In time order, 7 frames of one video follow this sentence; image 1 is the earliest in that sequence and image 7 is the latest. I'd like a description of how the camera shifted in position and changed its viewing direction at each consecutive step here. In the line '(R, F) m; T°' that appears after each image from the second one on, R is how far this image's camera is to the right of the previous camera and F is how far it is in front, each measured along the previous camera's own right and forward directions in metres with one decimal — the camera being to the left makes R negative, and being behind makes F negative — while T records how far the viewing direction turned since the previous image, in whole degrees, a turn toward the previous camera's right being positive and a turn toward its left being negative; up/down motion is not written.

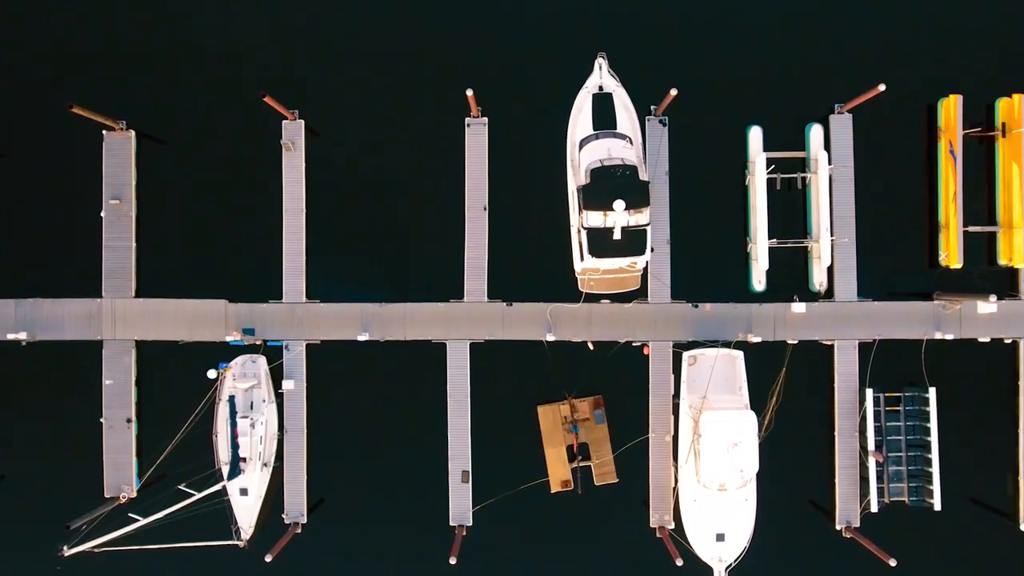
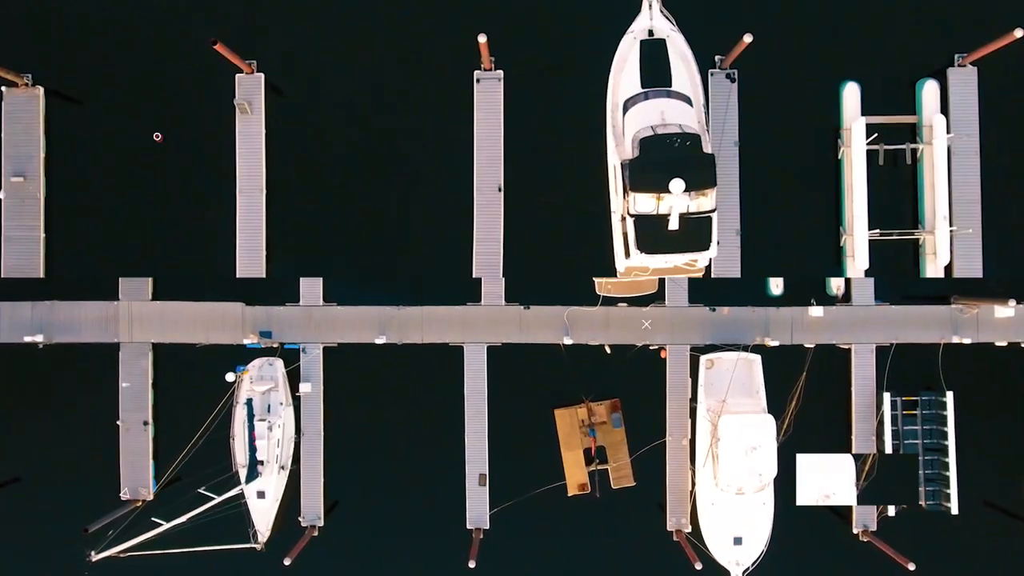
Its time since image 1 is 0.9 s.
(-0.4, 0.0) m; 0°
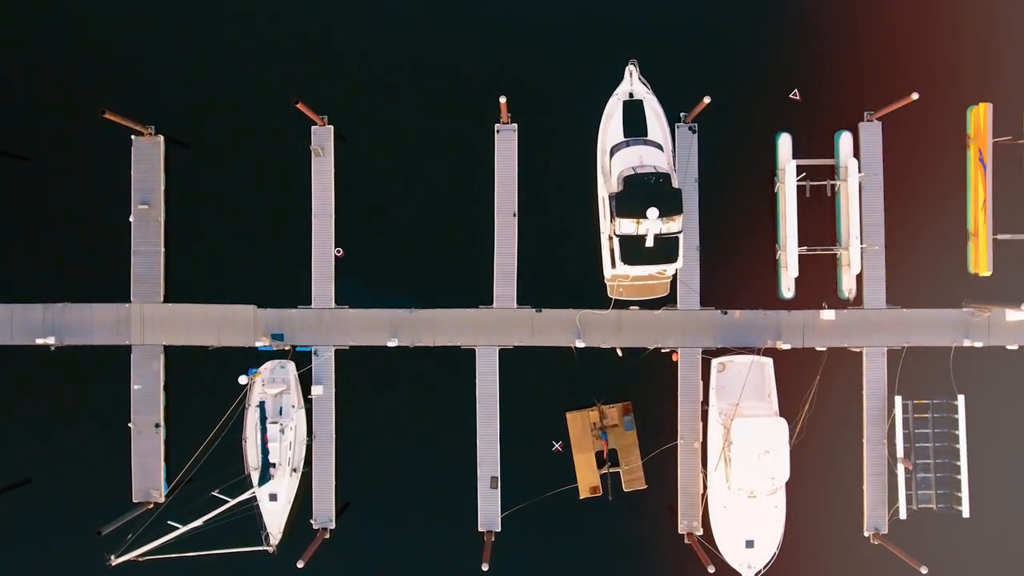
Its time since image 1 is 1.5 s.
(-0.2, 0.0) m; 0°
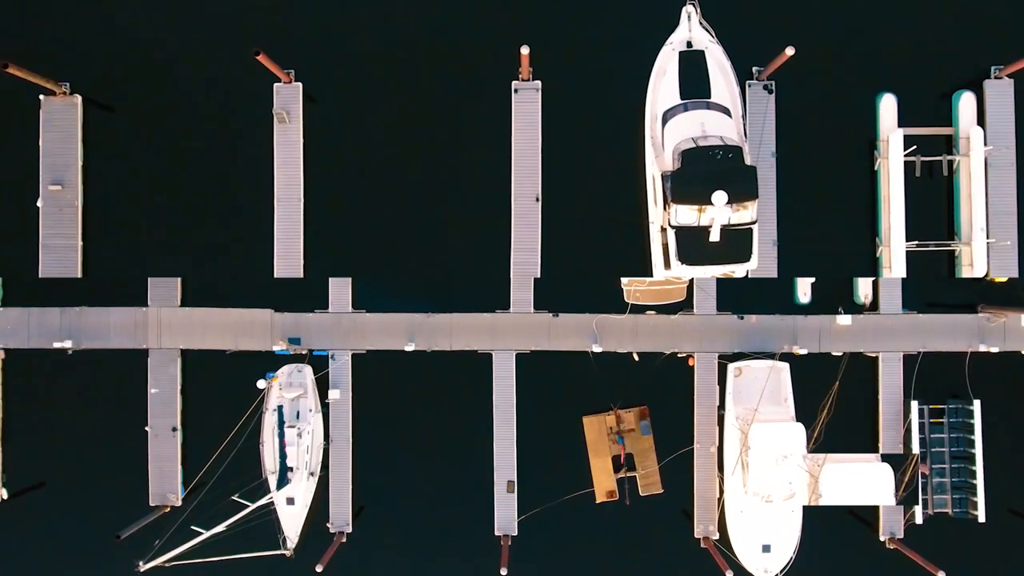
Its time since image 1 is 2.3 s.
(-0.3, 0.0) m; 0°
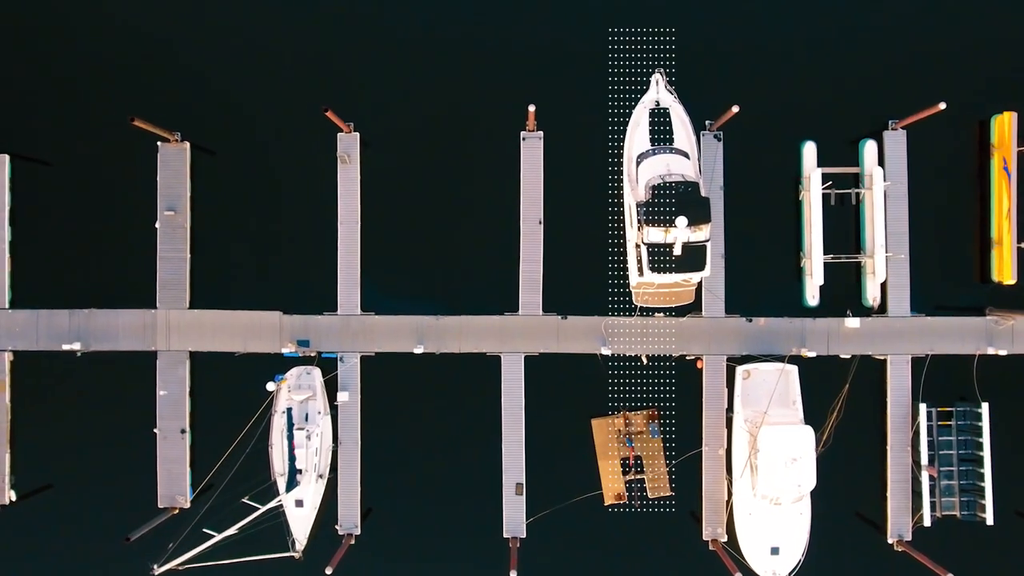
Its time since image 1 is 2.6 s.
(-0.2, 0.0) m; 0°
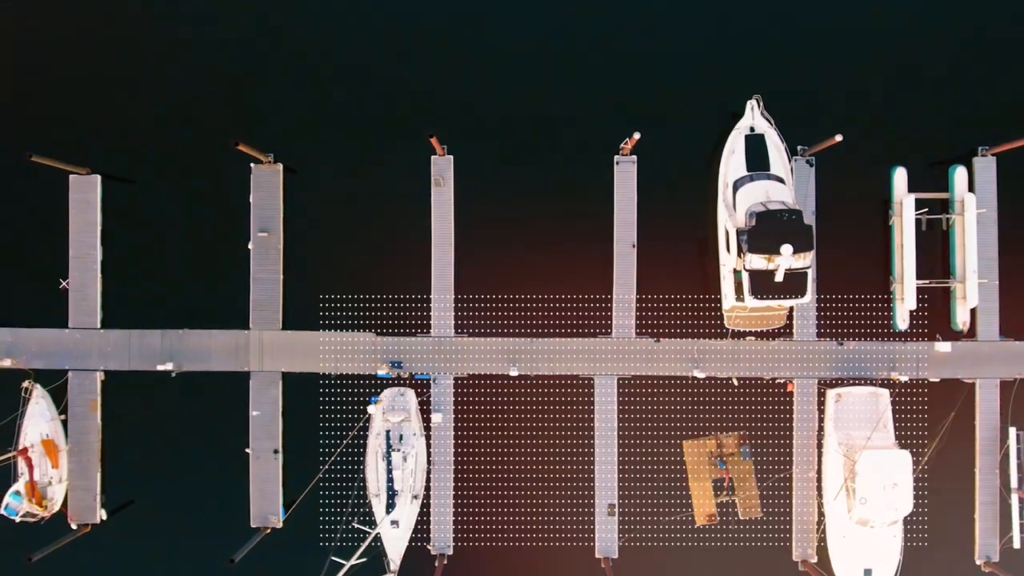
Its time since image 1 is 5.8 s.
(-2.0, -0.1) m; 0°
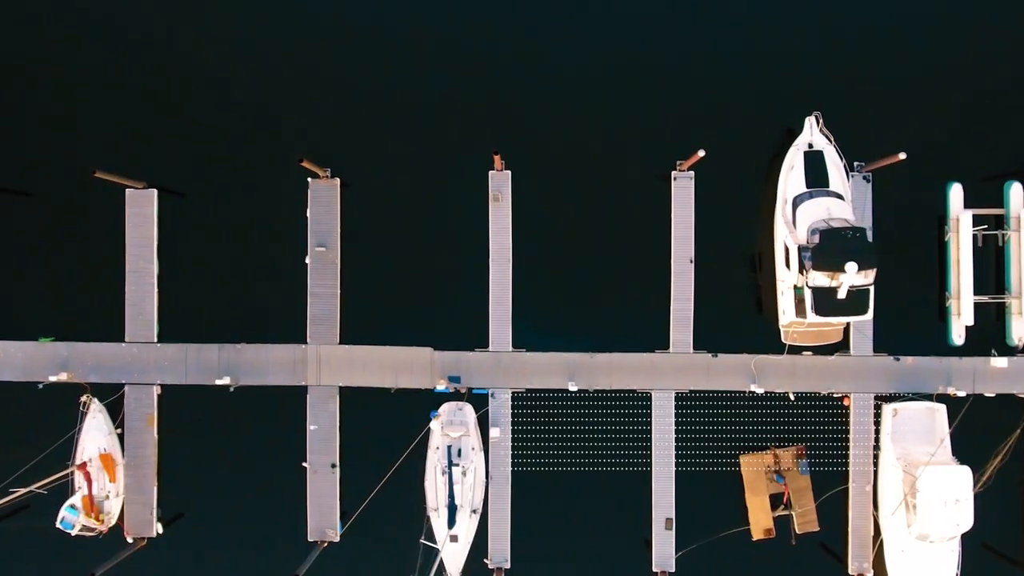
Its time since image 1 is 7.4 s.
(-1.2, 0.0) m; 0°
